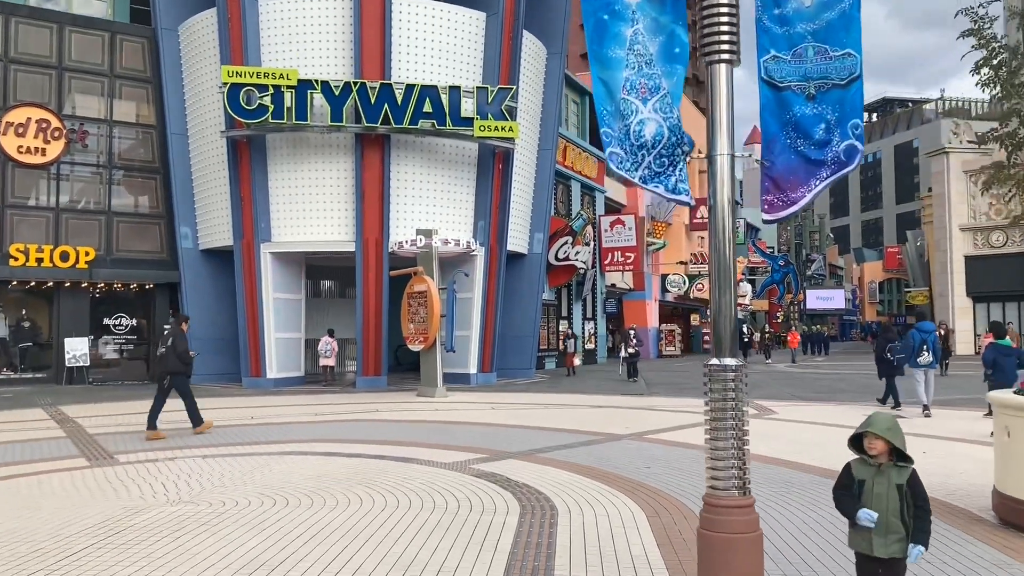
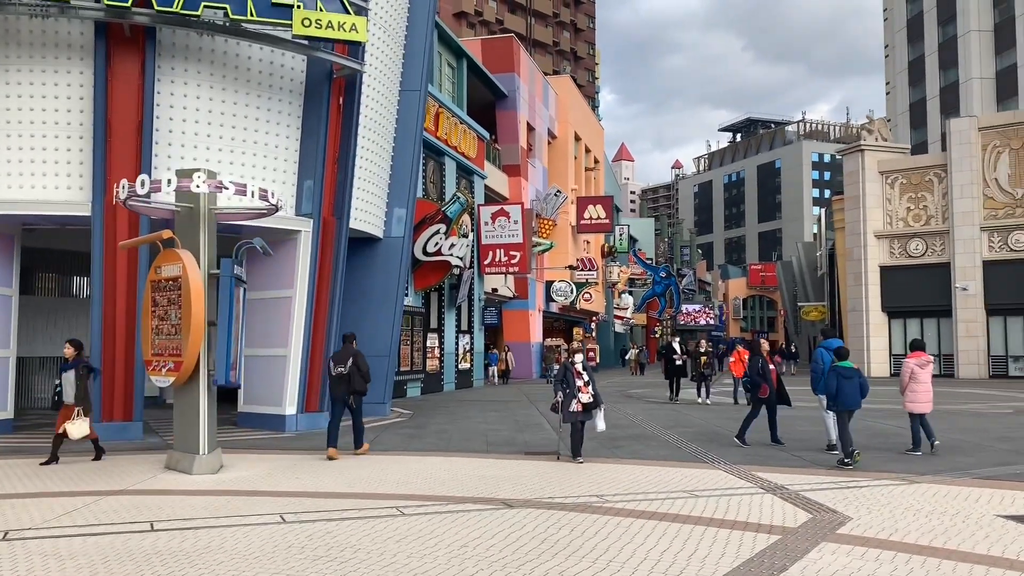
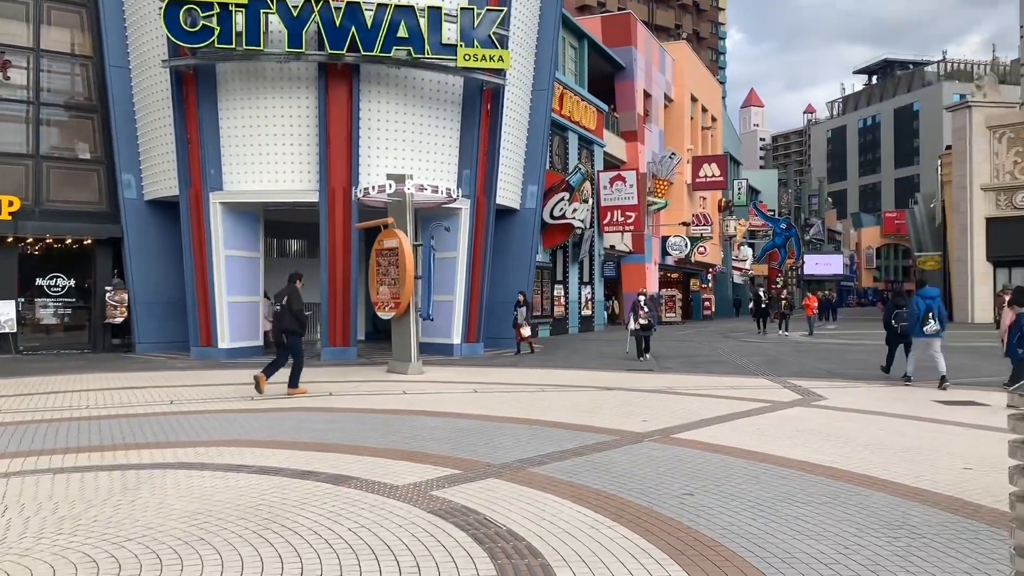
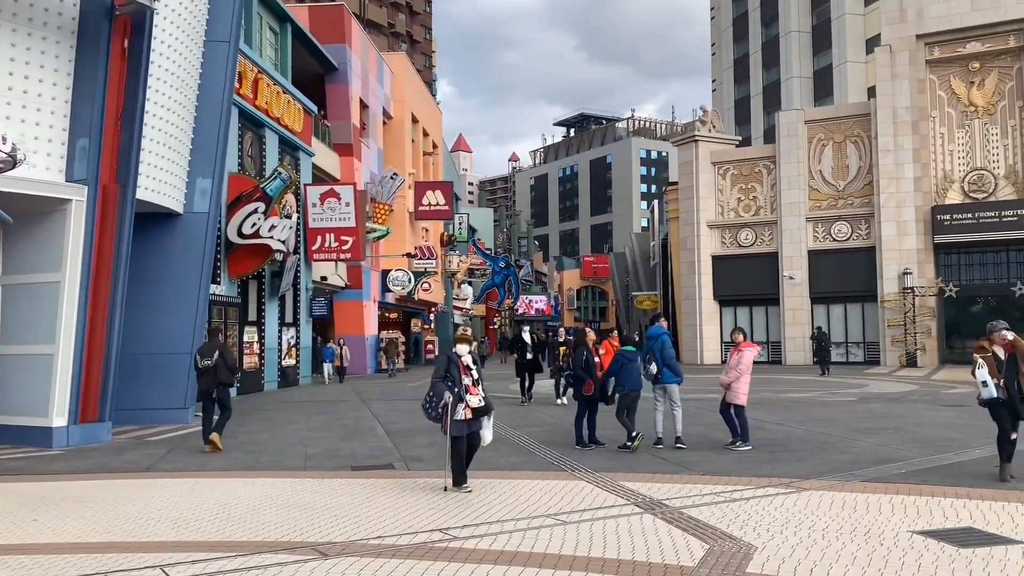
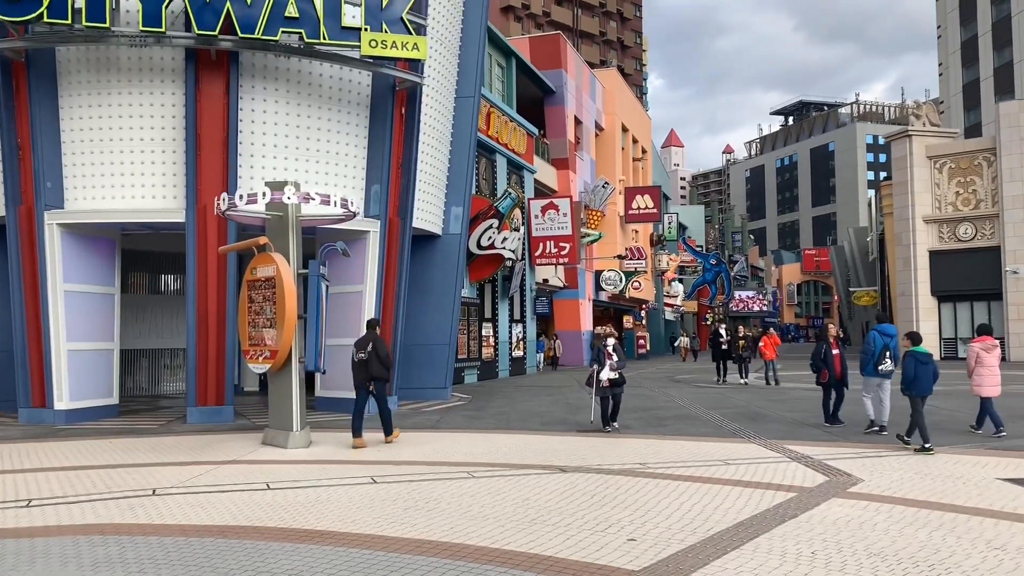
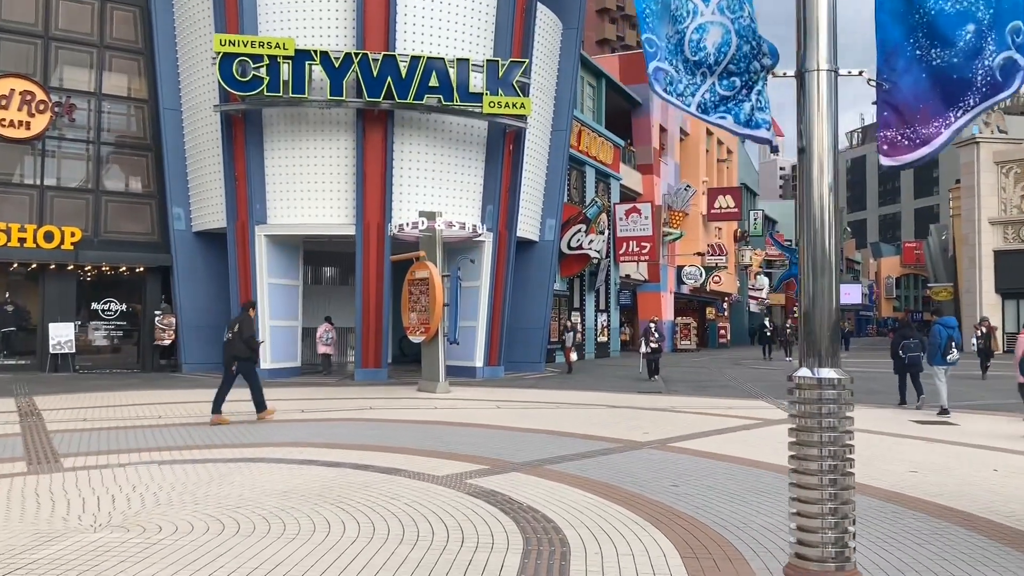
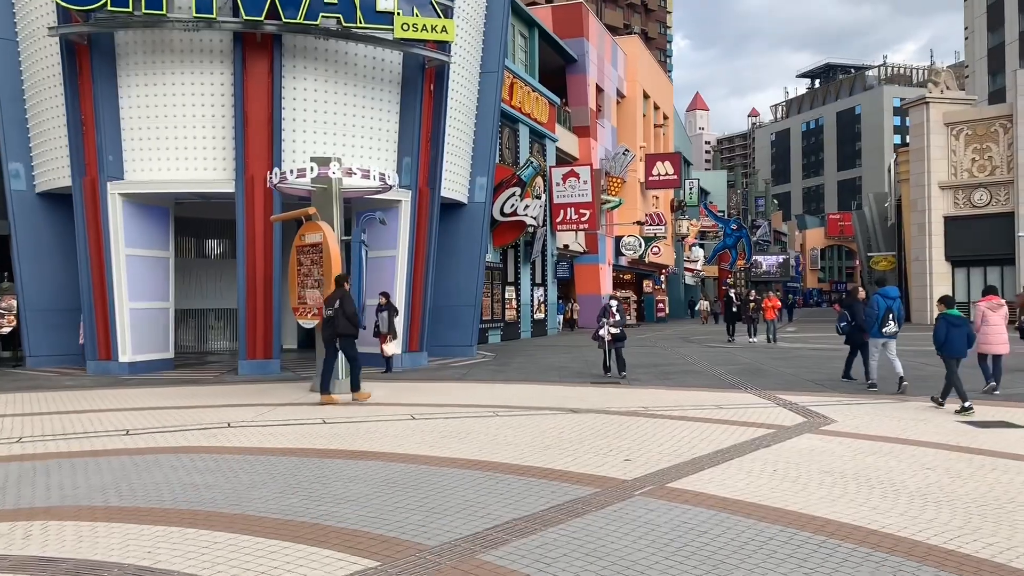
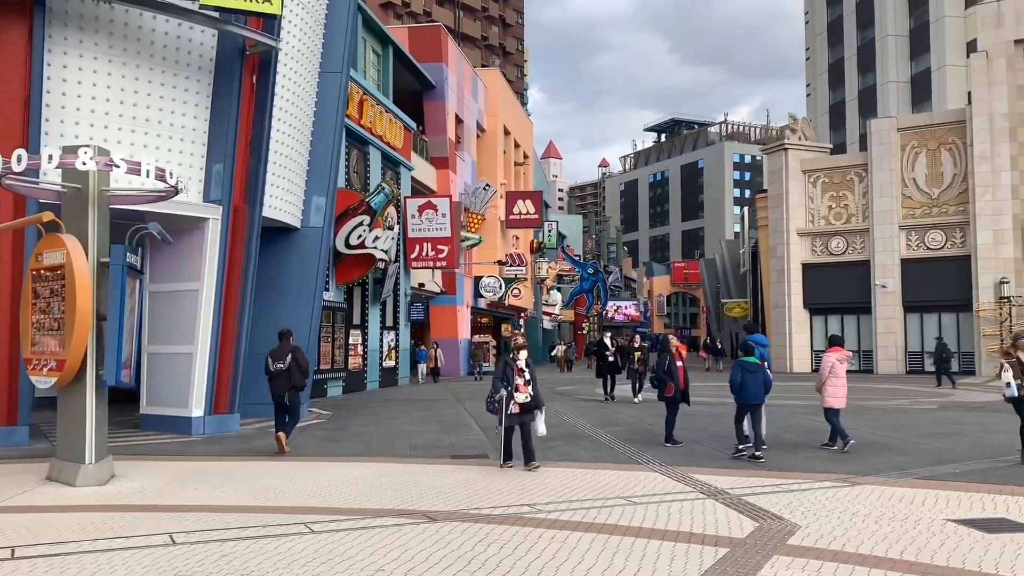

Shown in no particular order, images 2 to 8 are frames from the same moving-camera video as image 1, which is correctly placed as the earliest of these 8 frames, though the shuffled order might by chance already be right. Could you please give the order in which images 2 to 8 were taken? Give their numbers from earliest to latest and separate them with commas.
6, 3, 7, 5, 2, 8, 4
